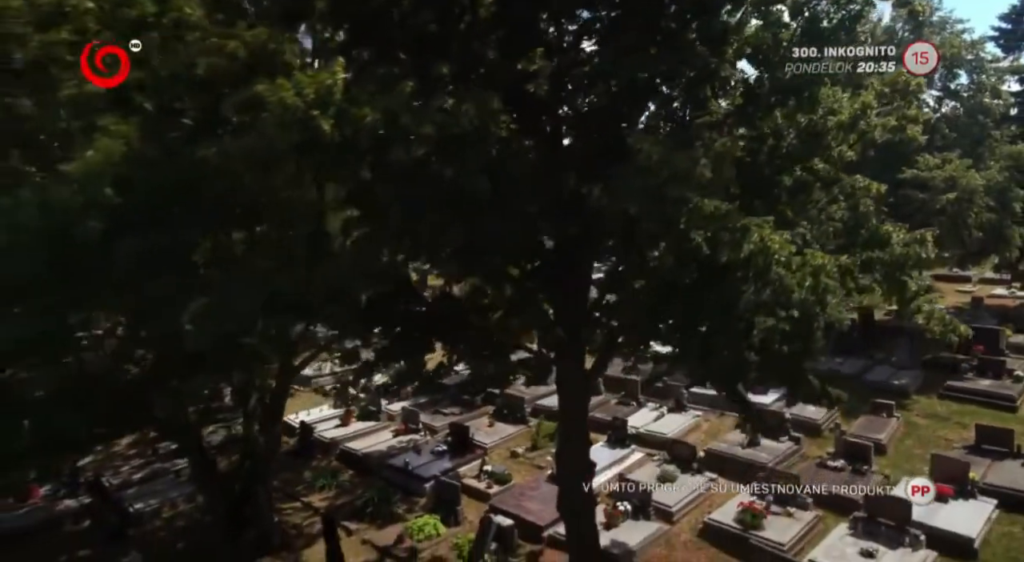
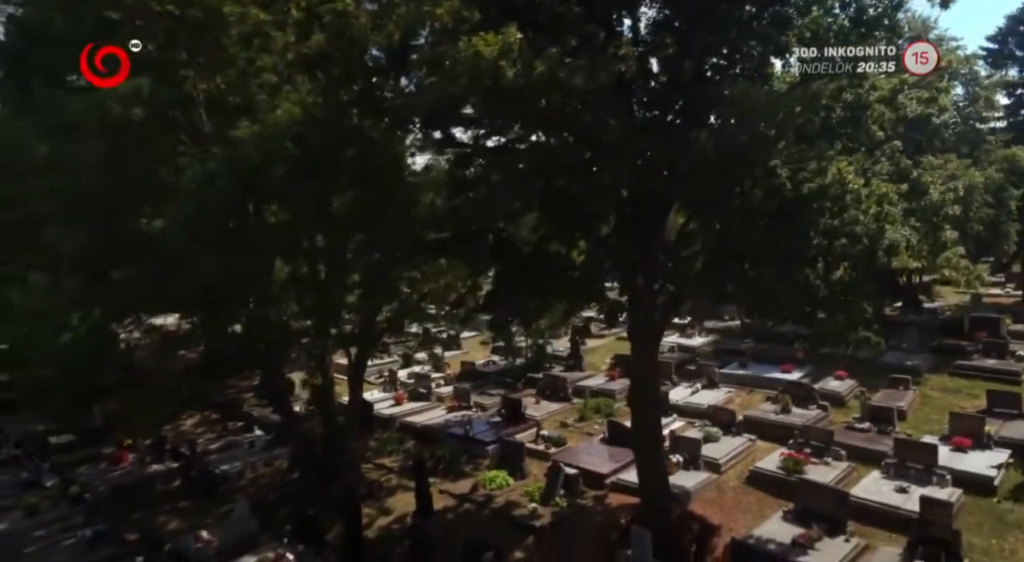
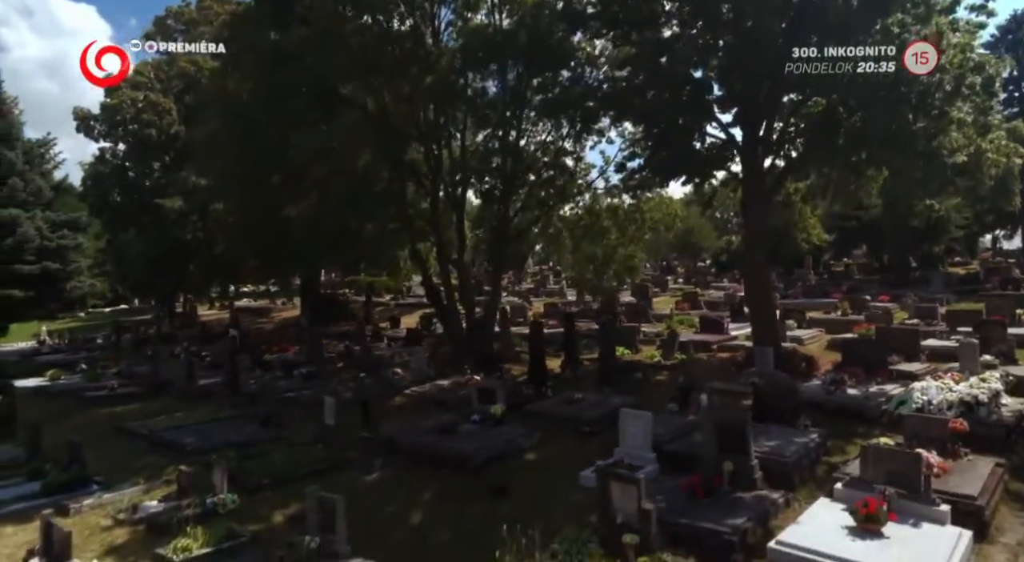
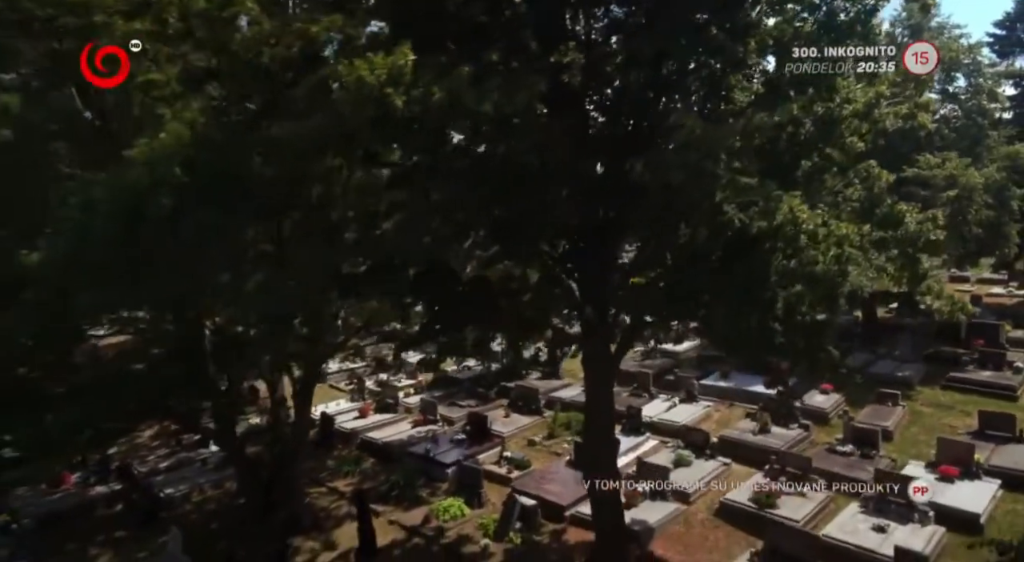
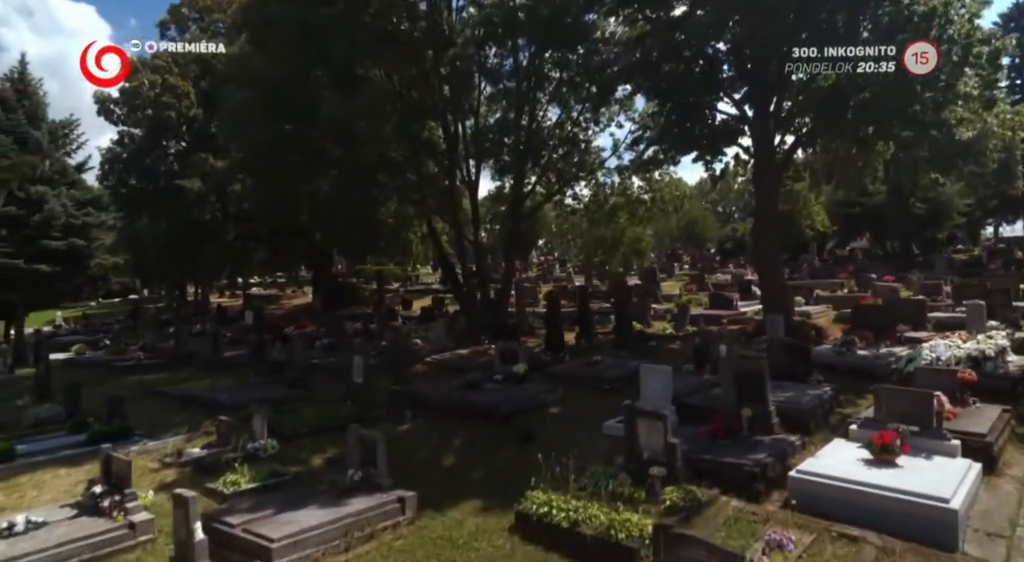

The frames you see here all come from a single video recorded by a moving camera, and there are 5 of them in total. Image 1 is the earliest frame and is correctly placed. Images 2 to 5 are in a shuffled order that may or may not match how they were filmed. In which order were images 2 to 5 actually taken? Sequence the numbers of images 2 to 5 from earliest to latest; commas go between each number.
4, 2, 3, 5
